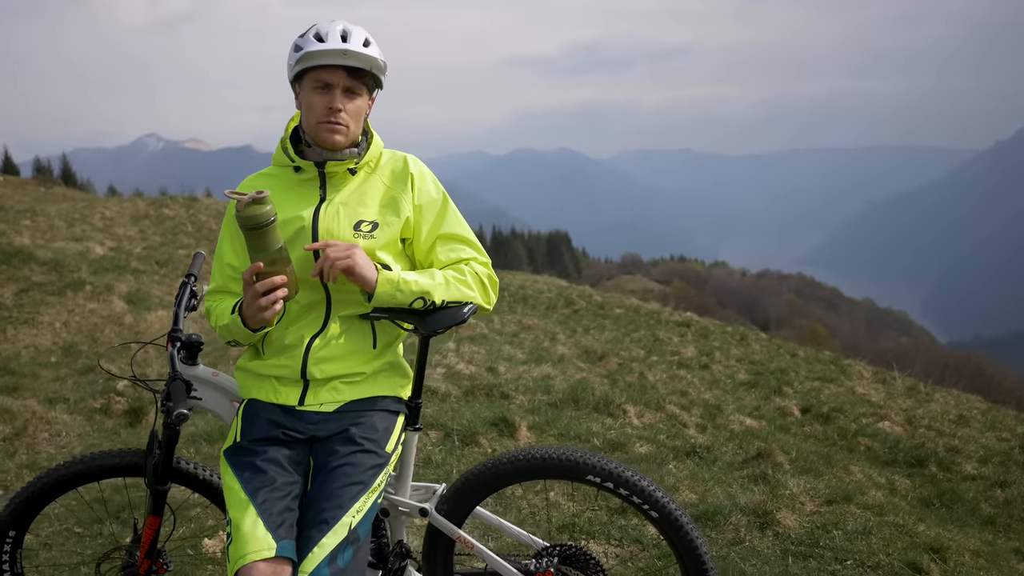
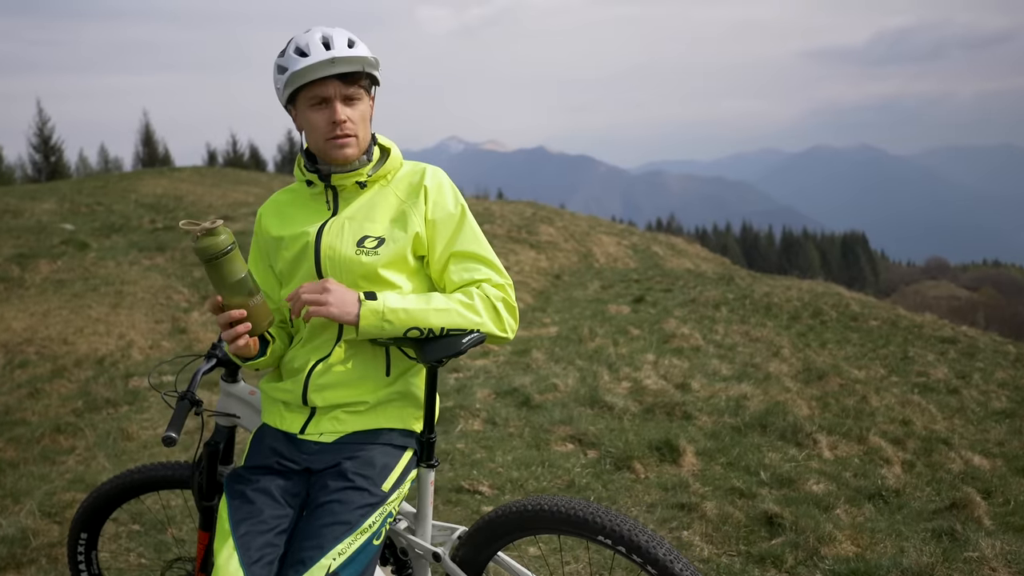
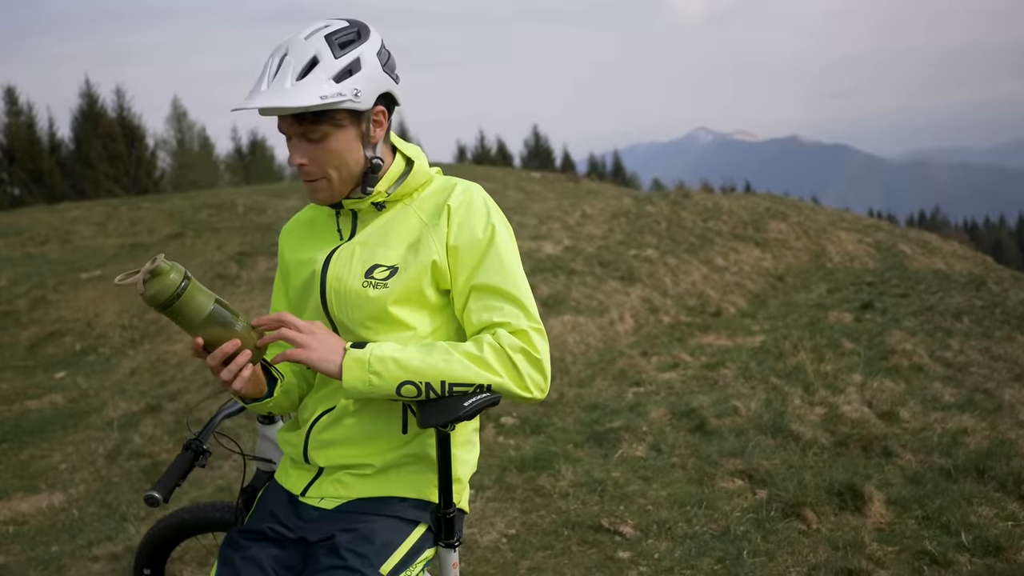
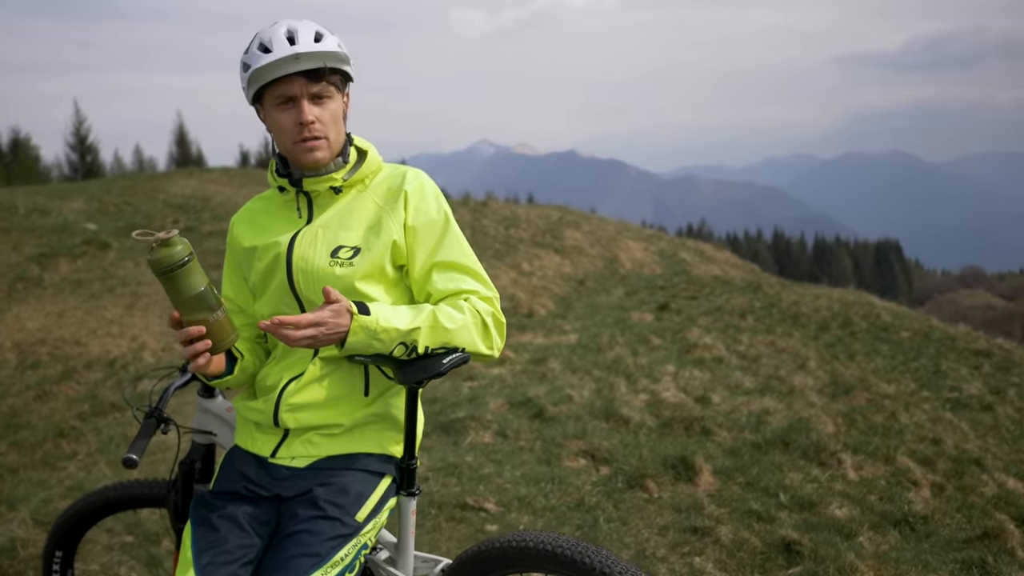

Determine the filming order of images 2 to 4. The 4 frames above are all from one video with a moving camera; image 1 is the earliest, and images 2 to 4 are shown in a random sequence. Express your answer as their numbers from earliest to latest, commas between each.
2, 4, 3
